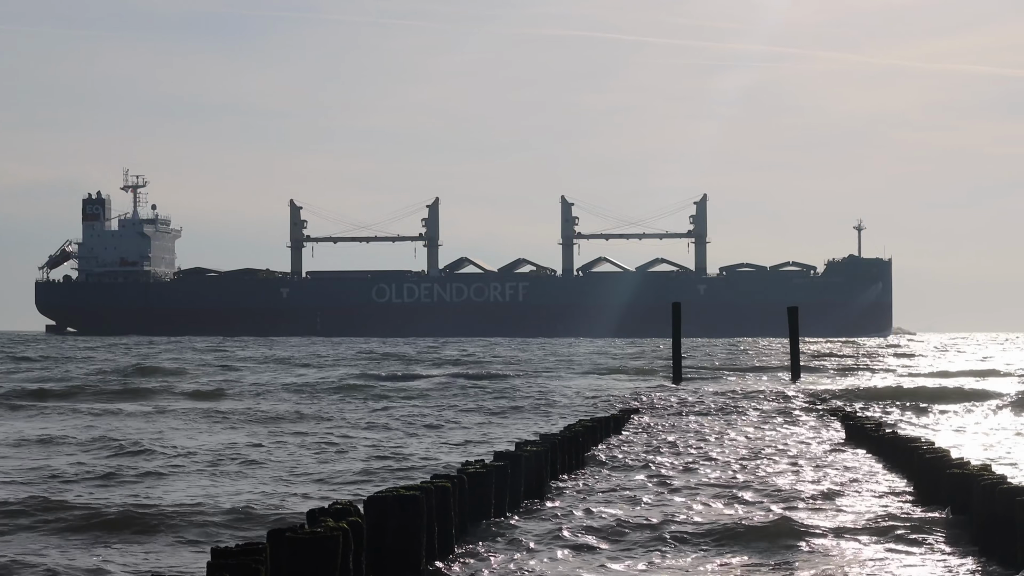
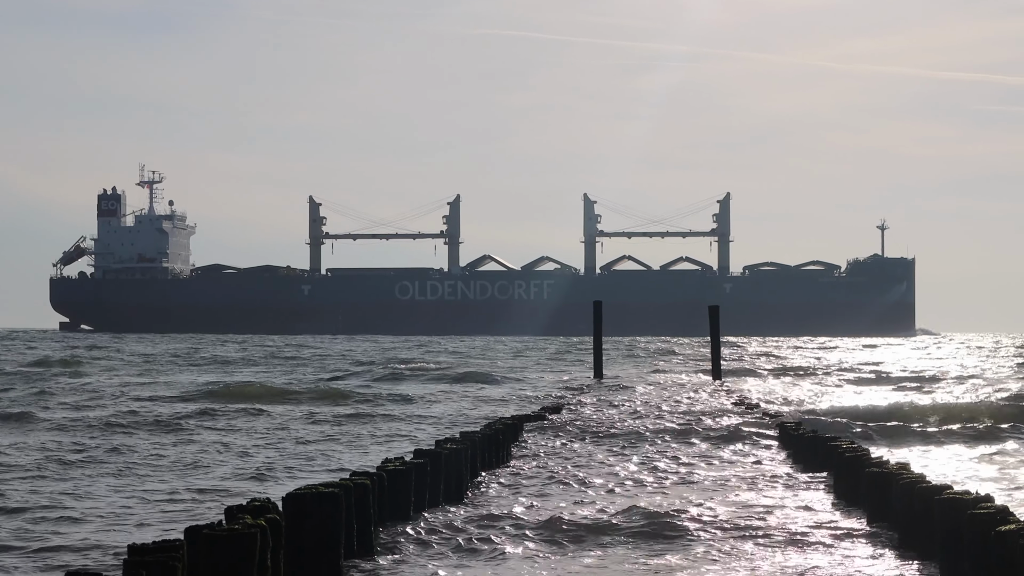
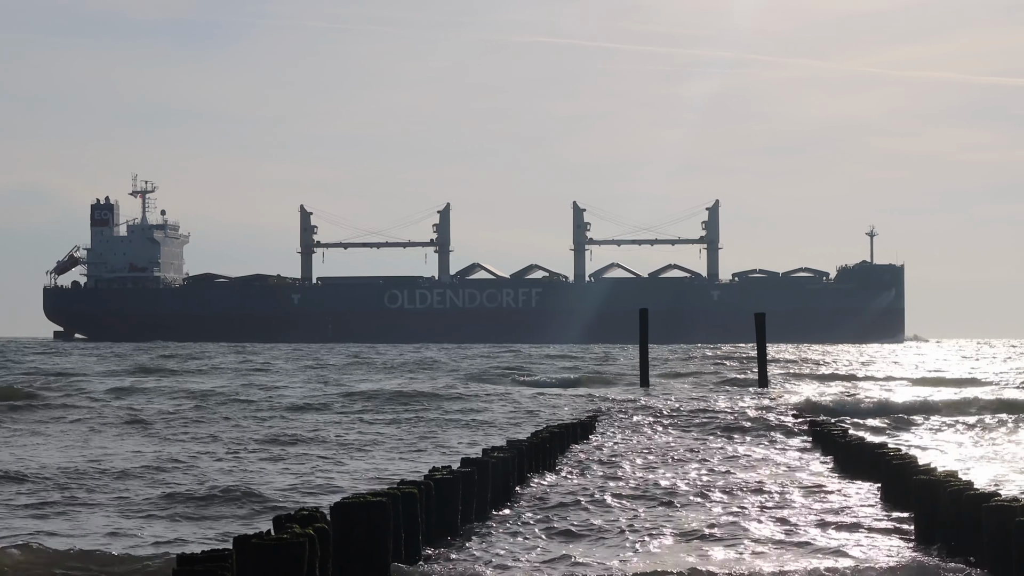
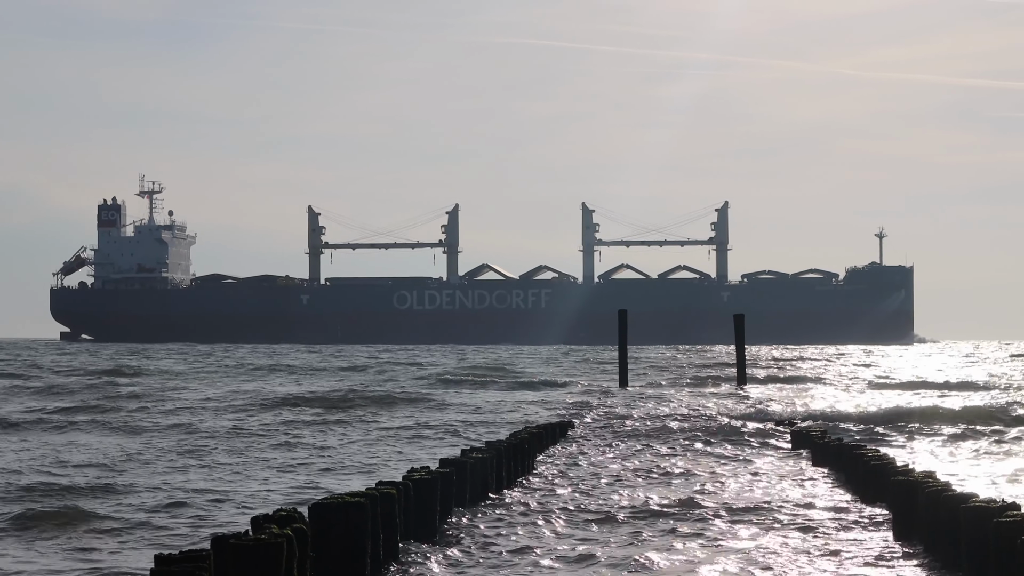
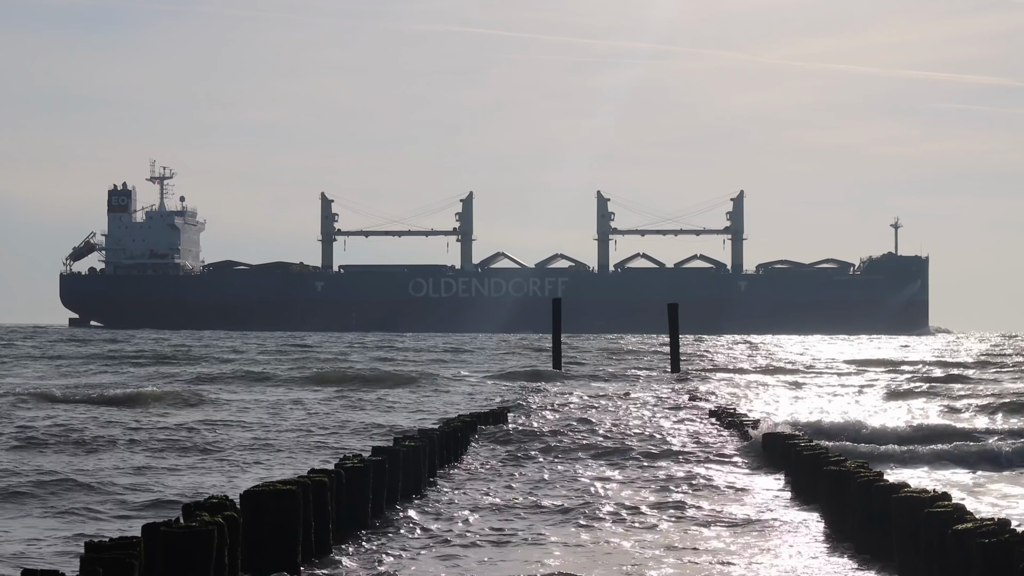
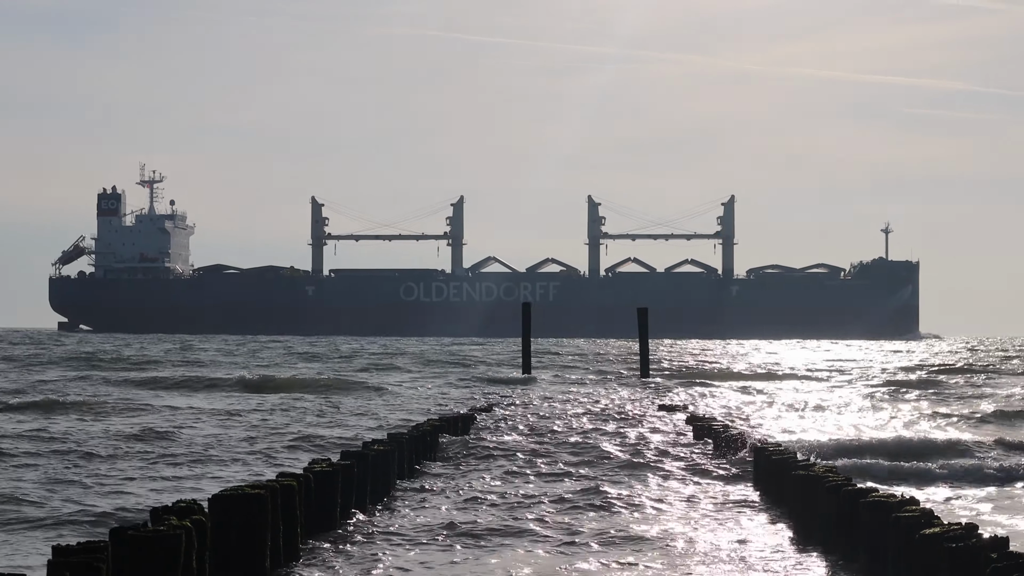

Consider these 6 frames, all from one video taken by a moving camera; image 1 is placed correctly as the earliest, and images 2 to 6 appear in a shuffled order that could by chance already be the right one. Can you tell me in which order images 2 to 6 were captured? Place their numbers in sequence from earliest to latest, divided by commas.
3, 4, 2, 5, 6
